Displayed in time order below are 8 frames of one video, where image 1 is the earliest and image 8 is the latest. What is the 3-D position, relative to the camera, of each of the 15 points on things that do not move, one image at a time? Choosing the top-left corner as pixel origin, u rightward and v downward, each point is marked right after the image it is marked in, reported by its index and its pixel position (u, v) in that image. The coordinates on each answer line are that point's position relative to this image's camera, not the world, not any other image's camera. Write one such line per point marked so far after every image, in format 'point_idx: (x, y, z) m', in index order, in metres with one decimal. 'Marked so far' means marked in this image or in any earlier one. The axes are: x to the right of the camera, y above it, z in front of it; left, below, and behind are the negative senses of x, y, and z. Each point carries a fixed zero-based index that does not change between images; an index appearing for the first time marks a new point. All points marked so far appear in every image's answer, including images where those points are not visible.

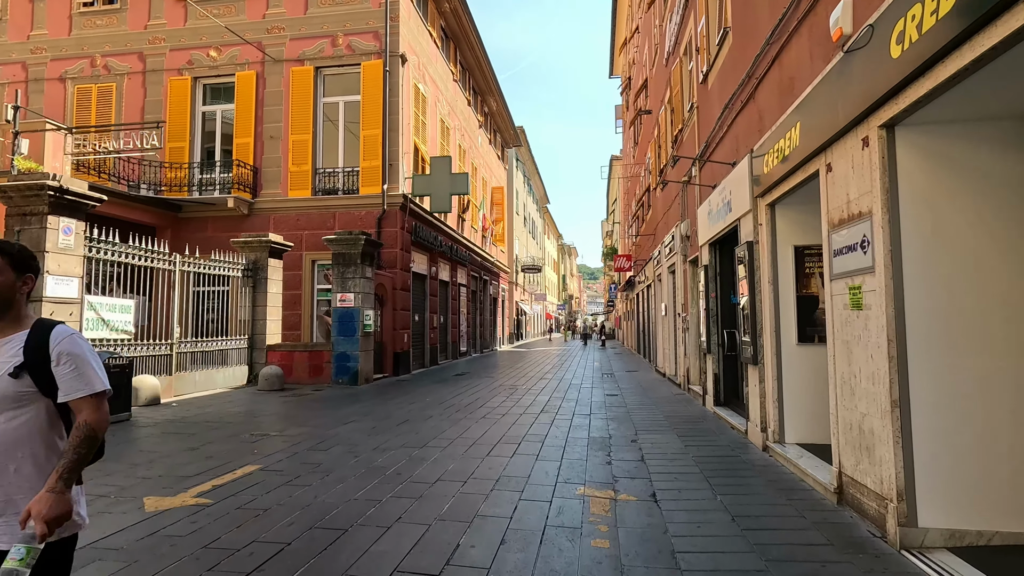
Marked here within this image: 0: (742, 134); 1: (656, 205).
0: (+2.8, +1.9, +6.5) m
1: (+4.1, +2.3, +14.9) m
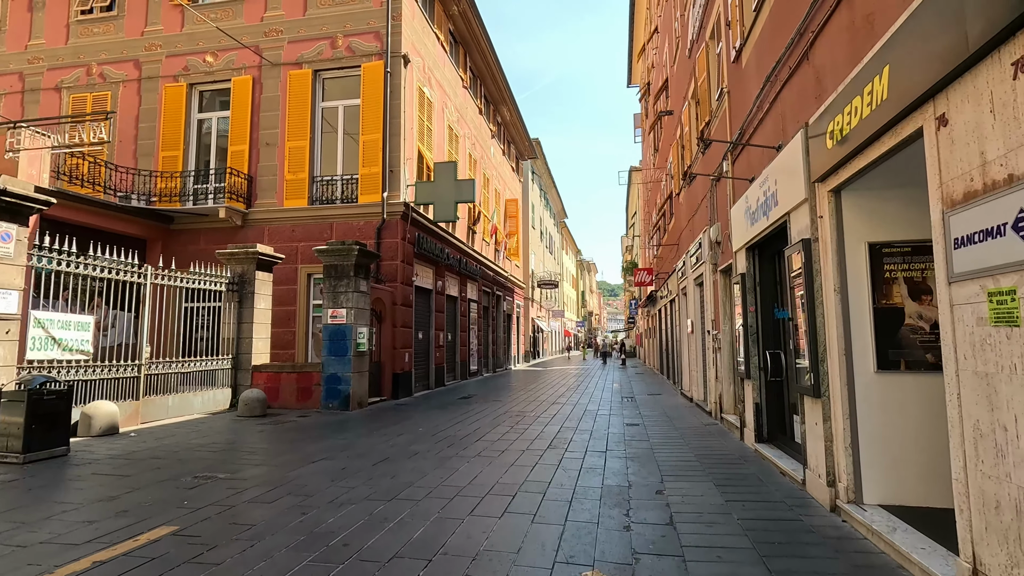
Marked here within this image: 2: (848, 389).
0: (+2.7, +1.7, +5.2) m
1: (+4.3, +1.9, +13.6) m
2: (+2.6, -0.8, +4.2) m
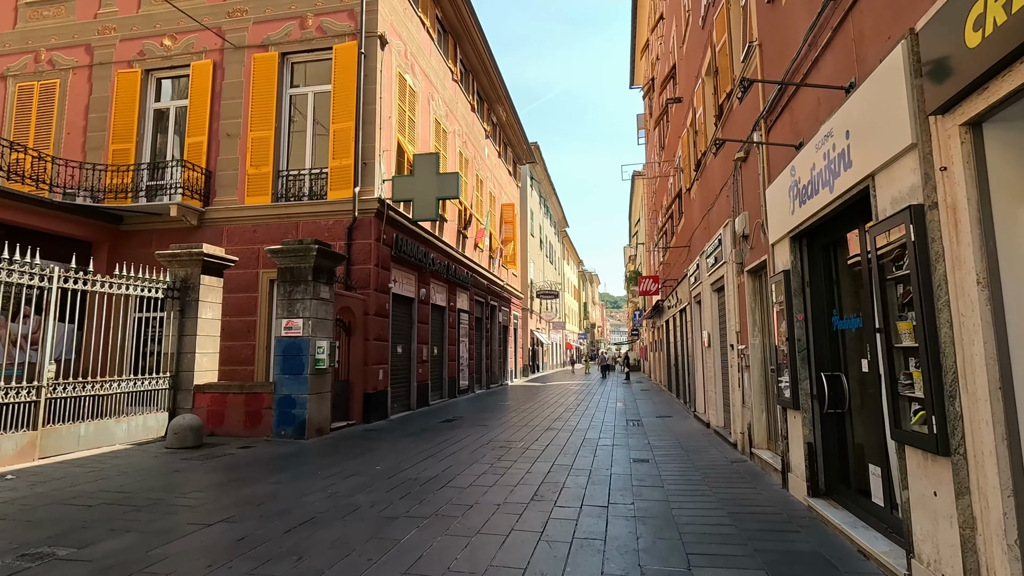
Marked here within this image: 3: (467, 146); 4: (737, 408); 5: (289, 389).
0: (+2.4, +1.8, +3.6) m
1: (+4.1, +1.8, +12.0) m
2: (+2.3, -0.7, +2.5) m
3: (-1.7, +5.2, +19.8) m
4: (+3.2, -1.7, +7.7) m
5: (-3.9, -1.8, +9.4) m
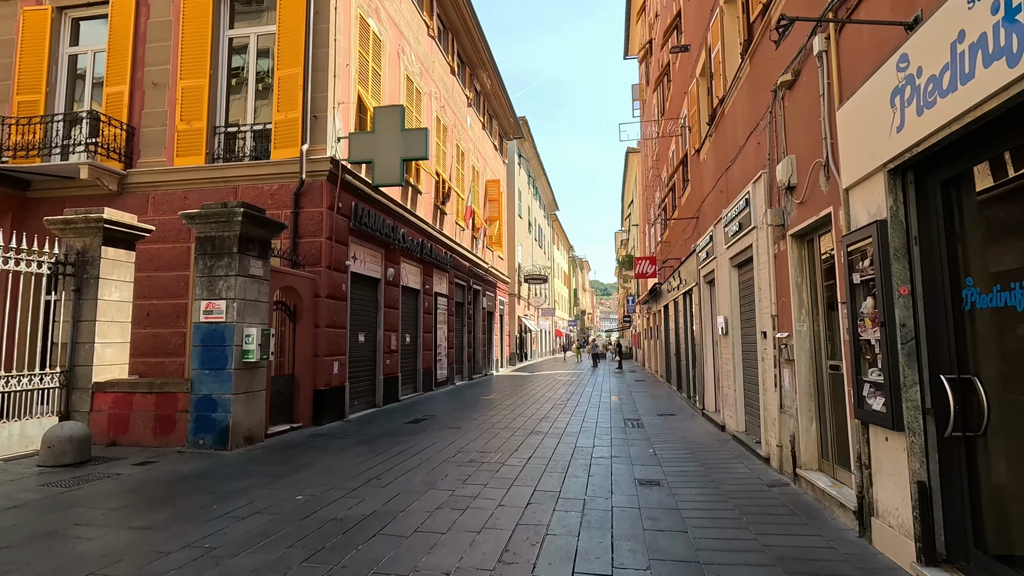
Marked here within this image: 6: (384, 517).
0: (+2.2, +2.0, +1.8) m
1: (+3.7, +2.2, +10.3) m
2: (+2.1, -0.5, +0.8) m
3: (-2.2, +5.9, +17.9) m
4: (+2.9, -1.4, +6.0) m
5: (-4.2, -1.4, +7.5) m
6: (-1.1, -1.9, +4.6) m
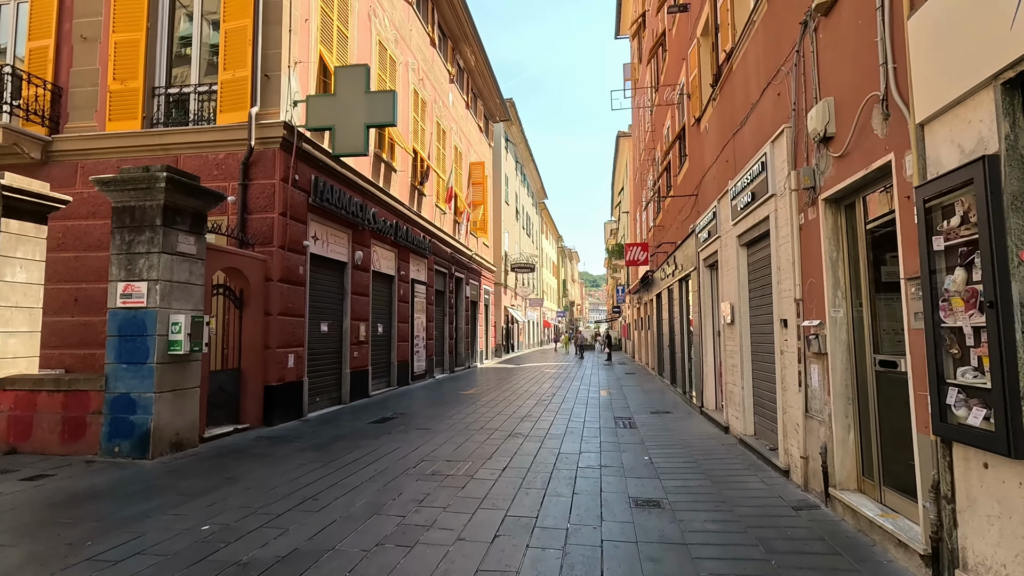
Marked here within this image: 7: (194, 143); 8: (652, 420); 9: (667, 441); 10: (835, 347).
0: (+2.0, +2.1, +0.8) m
1: (+3.3, +2.5, +9.2) m
2: (+1.9, -0.4, -0.3) m
3: (-2.7, +6.3, +16.6) m
4: (+2.6, -1.2, +5.0) m
5: (-4.6, -1.1, +6.4) m
6: (-1.4, -1.8, +3.5) m
7: (-5.3, +2.4, +8.9) m
8: (+2.4, -2.2, +9.2) m
9: (+2.1, -2.1, +7.3) m
10: (+2.6, -0.5, +4.3) m
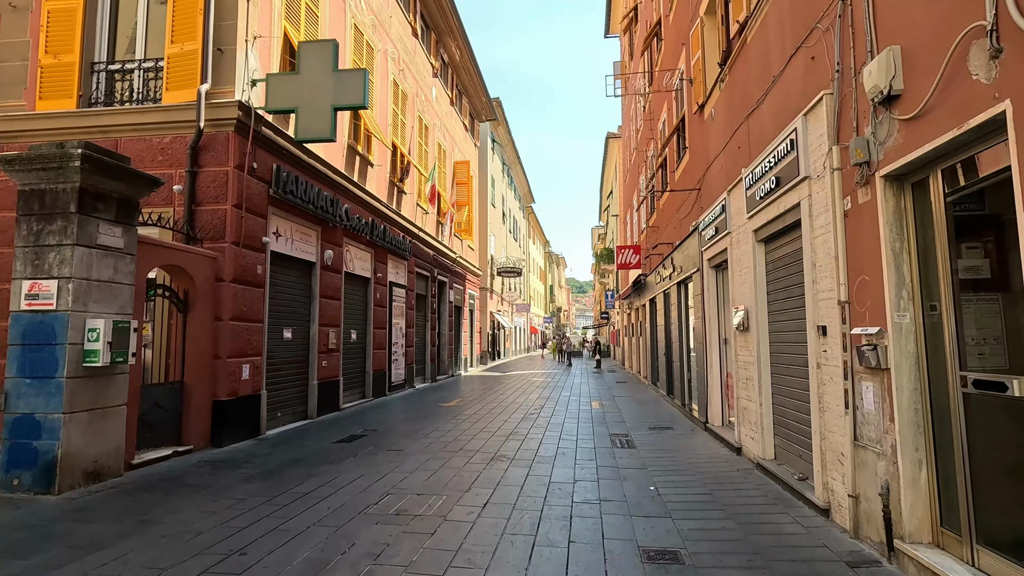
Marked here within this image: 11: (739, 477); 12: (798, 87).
0: (+1.9, +2.2, -0.1) m
1: (+3.1, +2.4, +8.4) m
2: (+1.9, -0.4, -1.2) m
3: (-3.1, +6.2, +15.7) m
4: (+2.5, -1.2, +4.1) m
5: (-4.7, -1.1, +5.3) m
6: (-1.5, -1.7, +2.5) m
7: (-5.5, +2.4, +7.9) m
8: (+2.1, -2.3, +8.3) m
9: (+1.9, -2.1, +6.4) m
10: (+2.4, -0.5, +3.4) m
11: (+2.4, -2.0, +5.7) m
12: (+2.6, +1.8, +4.9) m
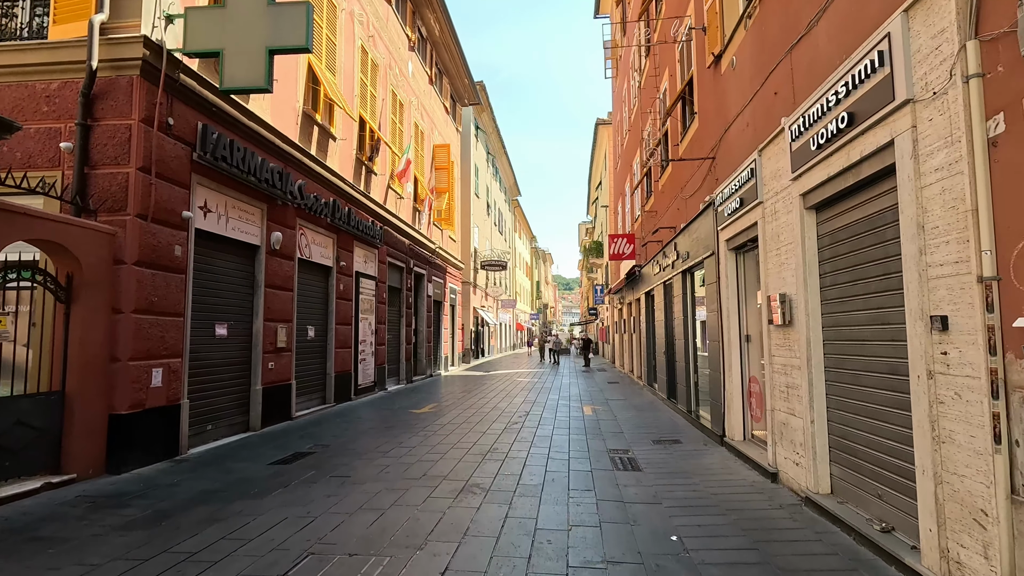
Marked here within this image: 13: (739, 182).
0: (+1.9, +2.3, -1.6) m
1: (+2.8, +2.6, +6.9) m
2: (+1.8, -0.2, -2.6) m
3: (-3.6, +6.4, +14.1) m
4: (+2.3, -1.1, +2.7) m
5: (-4.9, -1.0, +3.7) m
6: (-1.6, -1.6, +1.0) m
7: (-5.8, +2.6, +6.2) m
8: (+1.9, -2.1, +6.9) m
9: (+1.7, -1.9, +5.0) m
10: (+2.3, -0.3, +2.0) m
11: (+2.2, -1.8, +4.3) m
12: (+2.4, +2.0, +3.4) m
13: (+2.6, +1.2, +6.3) m
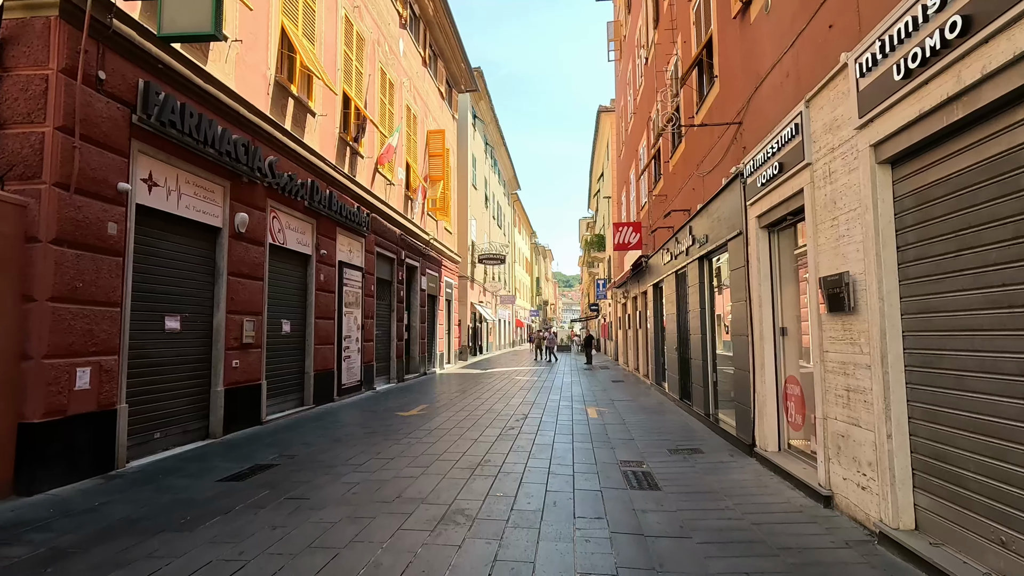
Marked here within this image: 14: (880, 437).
0: (+1.8, +2.4, -2.6) m
1: (+2.7, +2.8, +5.9) m
2: (+1.8, -0.1, -3.7) m
3: (-3.6, +6.6, +13.0) m
4: (+2.2, -0.9, +1.7) m
5: (-5.0, -0.8, +2.7) m
6: (-1.7, -1.4, 0.0) m
7: (-5.9, +2.7, +5.2) m
8: (+1.8, -1.9, +5.9) m
9: (+1.6, -1.8, +4.0) m
10: (+2.2, -0.2, +0.9) m
11: (+2.1, -1.7, +3.3) m
12: (+2.3, +2.1, +2.4) m
13: (+2.6, +1.4, +5.3) m
14: (+2.5, -1.0, +3.6) m
